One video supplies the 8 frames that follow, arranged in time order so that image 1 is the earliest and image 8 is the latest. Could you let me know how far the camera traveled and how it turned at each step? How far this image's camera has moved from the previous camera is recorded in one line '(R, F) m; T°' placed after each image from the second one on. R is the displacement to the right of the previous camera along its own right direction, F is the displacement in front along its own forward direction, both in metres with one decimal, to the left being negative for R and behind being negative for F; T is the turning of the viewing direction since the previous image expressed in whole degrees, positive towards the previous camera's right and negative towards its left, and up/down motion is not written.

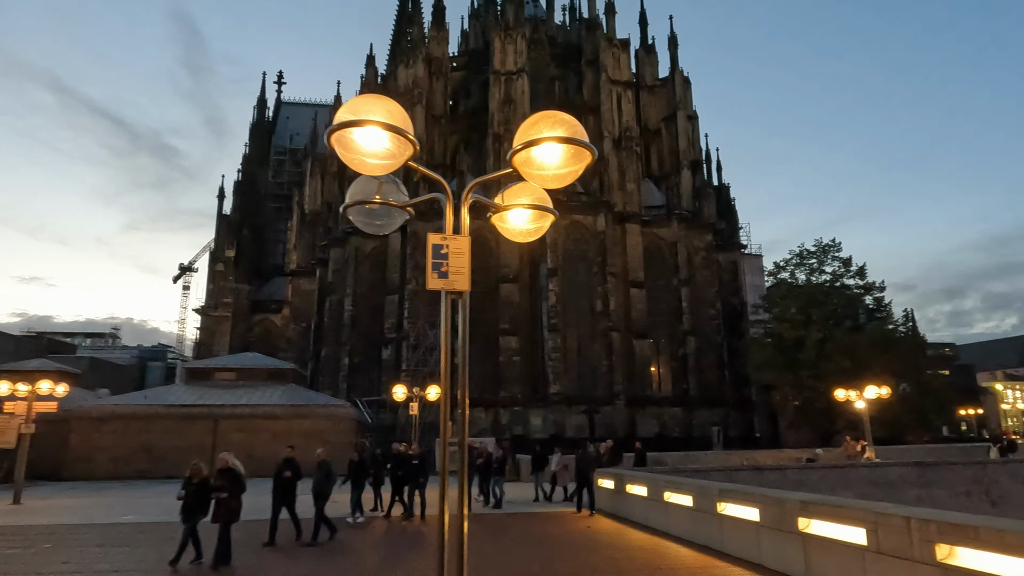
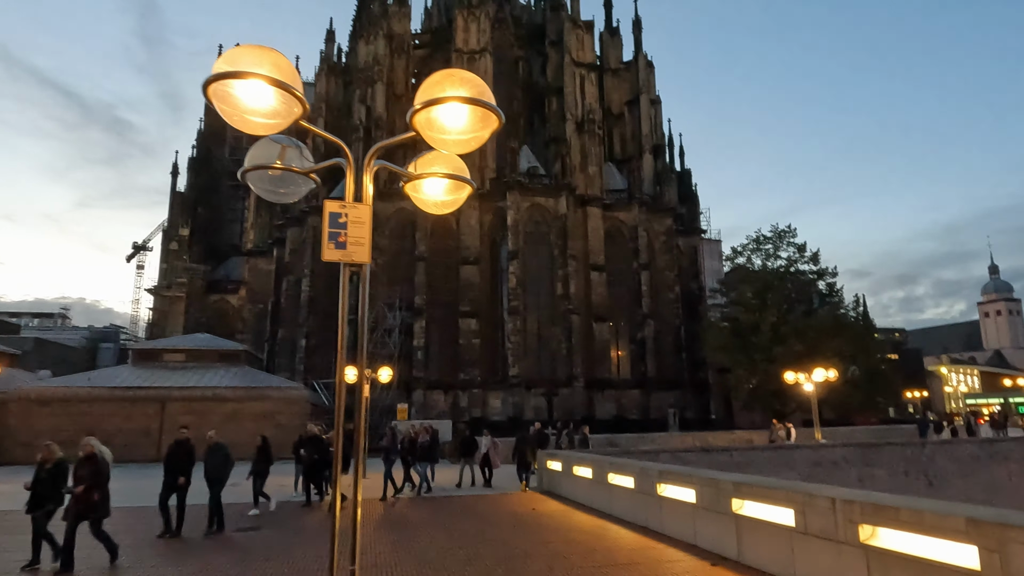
(+0.3, +0.2) m; +3°
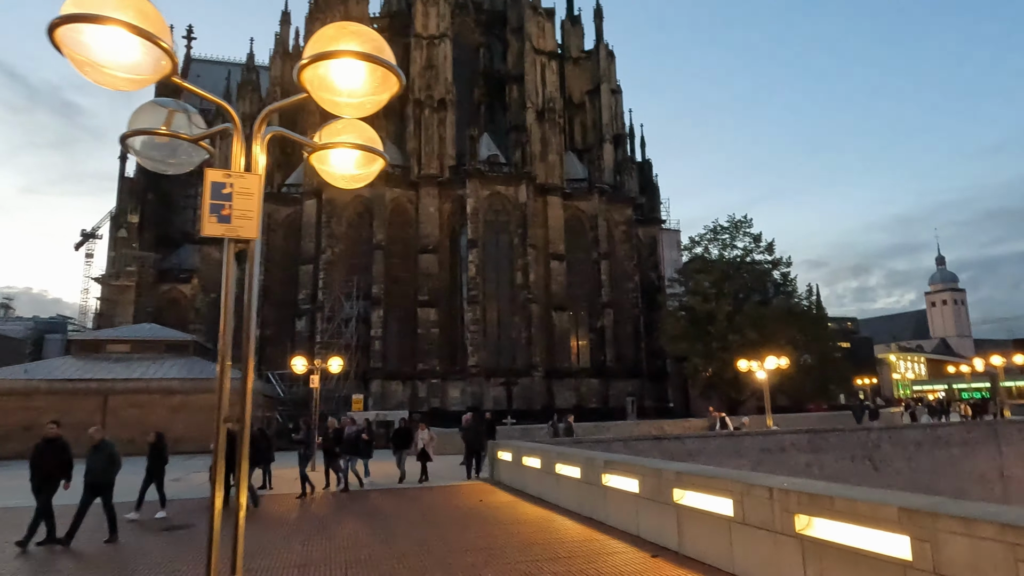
(+0.3, +0.3) m; +3°
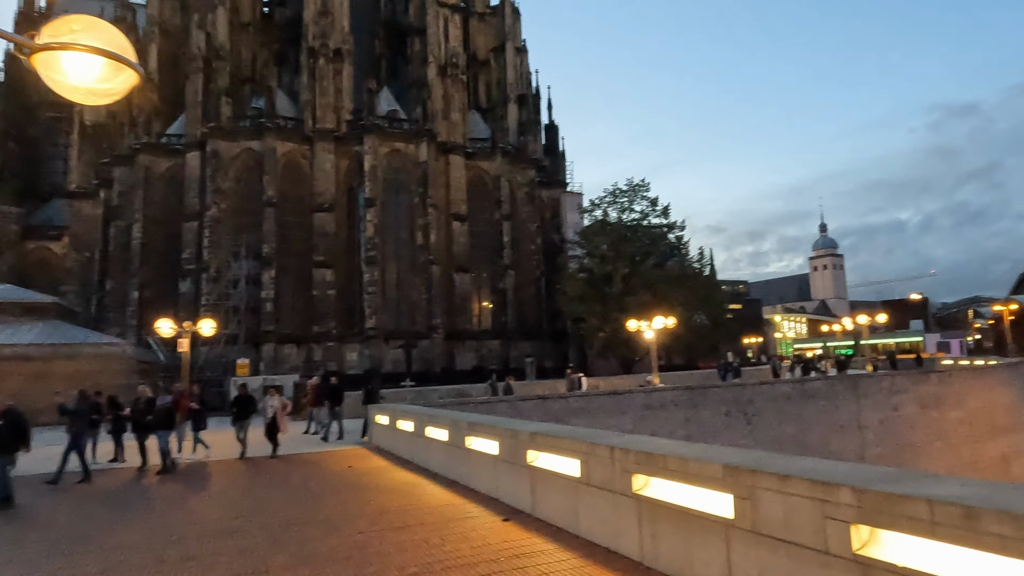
(+0.6, +0.4) m; +8°
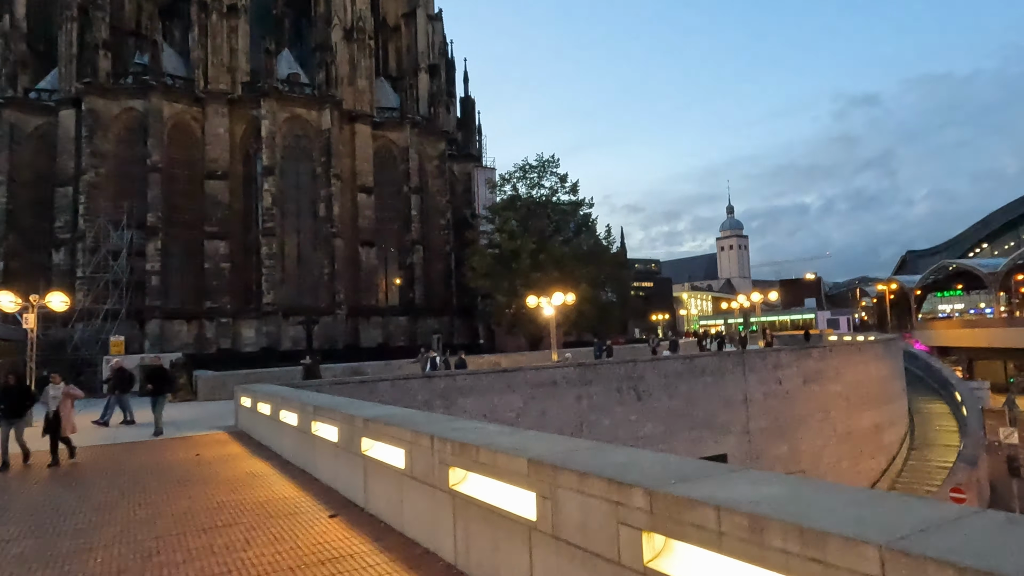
(+0.8, +0.6) m; +7°
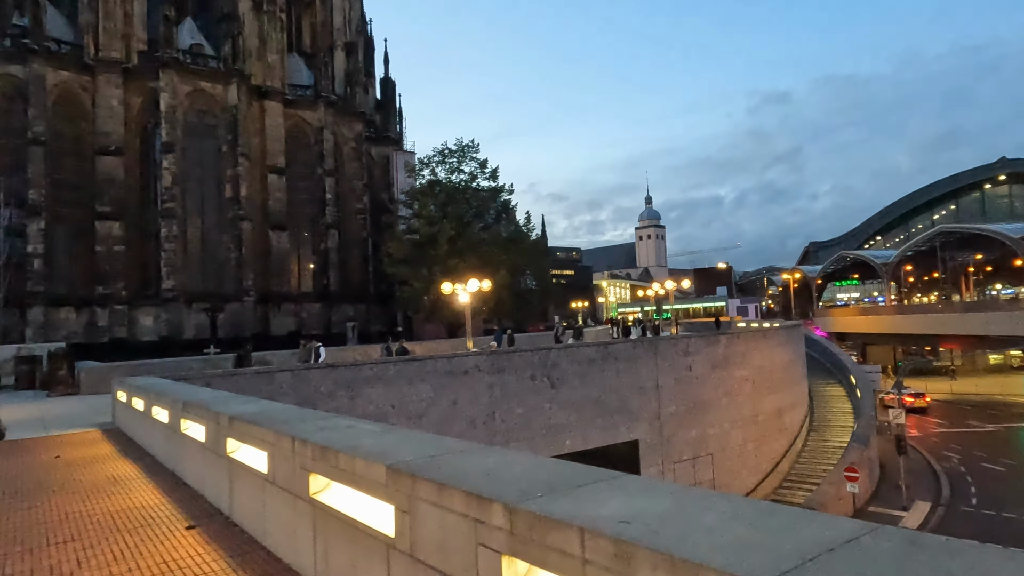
(+0.3, +0.4) m; +7°
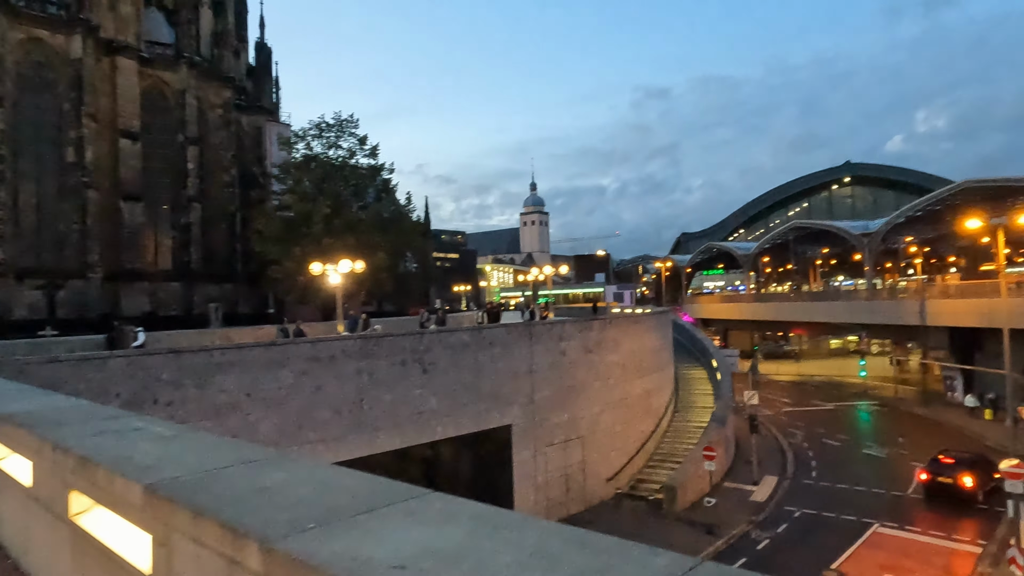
(+0.3, +0.4) m; +10°
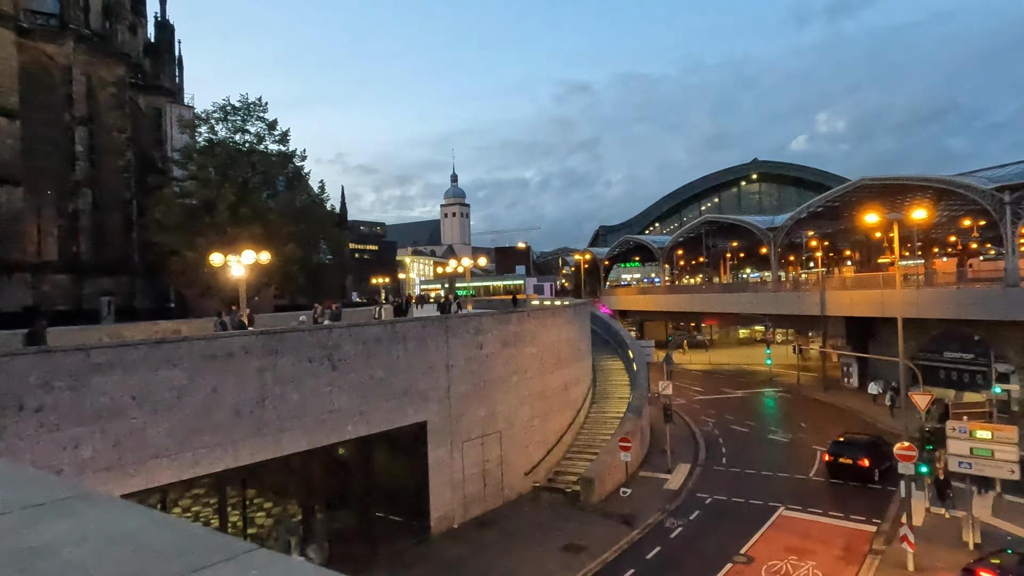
(+0.2, +0.4) m; +7°
